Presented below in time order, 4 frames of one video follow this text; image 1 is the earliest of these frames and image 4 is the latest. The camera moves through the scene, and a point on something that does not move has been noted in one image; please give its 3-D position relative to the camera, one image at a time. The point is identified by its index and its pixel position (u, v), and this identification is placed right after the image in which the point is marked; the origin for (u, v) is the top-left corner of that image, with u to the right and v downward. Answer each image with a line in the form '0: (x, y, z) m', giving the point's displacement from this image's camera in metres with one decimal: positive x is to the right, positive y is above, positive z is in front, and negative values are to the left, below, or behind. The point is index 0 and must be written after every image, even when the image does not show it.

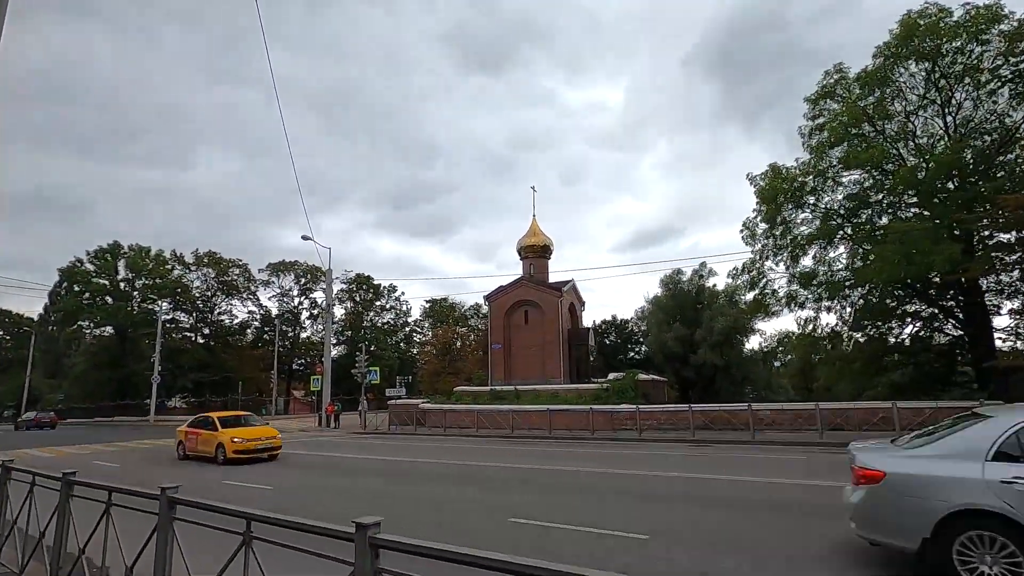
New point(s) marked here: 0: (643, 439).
0: (+4.4, -4.9, +17.2) m
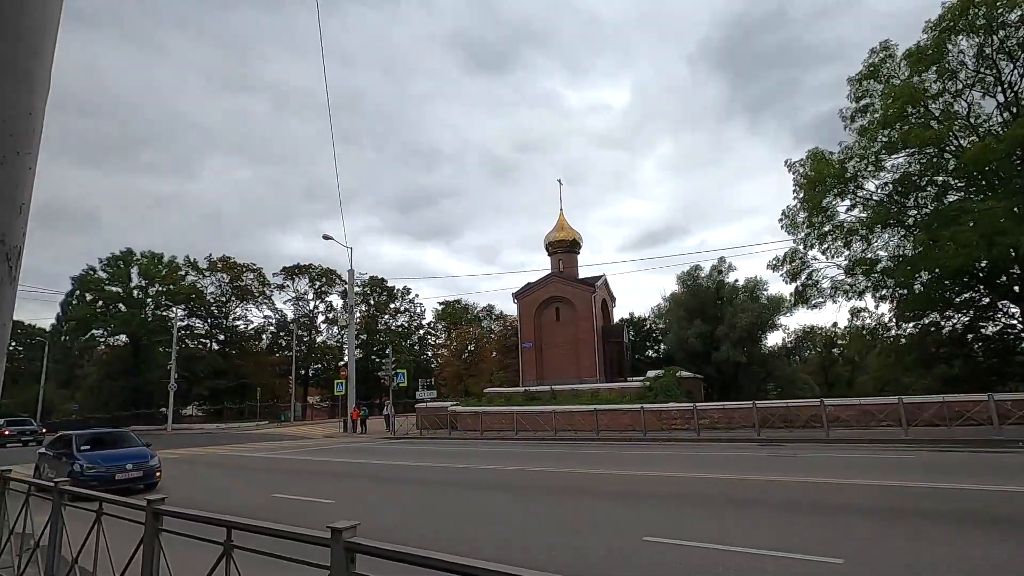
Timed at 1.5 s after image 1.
0: (+5.8, -4.6, +16.1) m
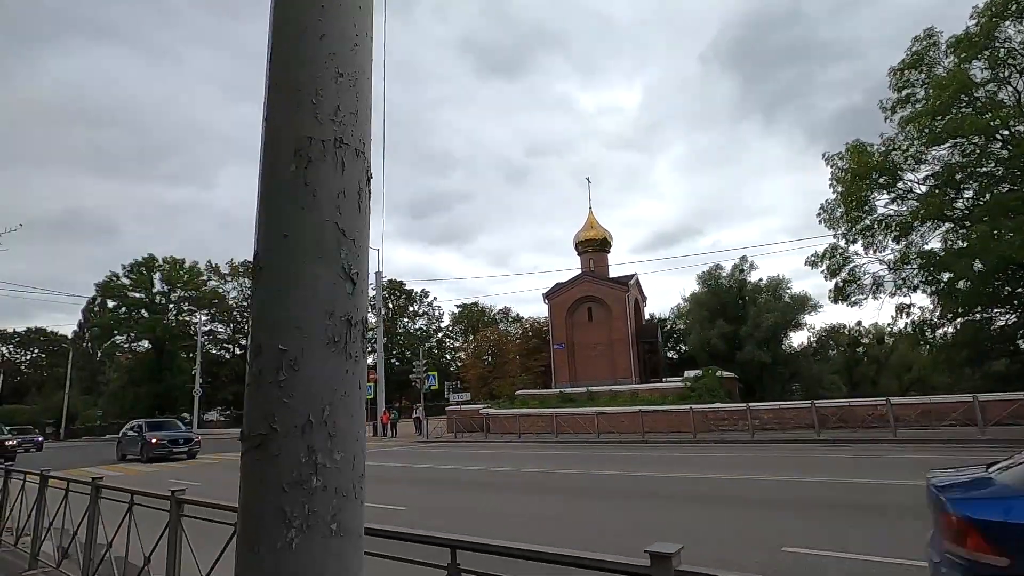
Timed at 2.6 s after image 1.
0: (+7.2, -4.5, +15.6) m
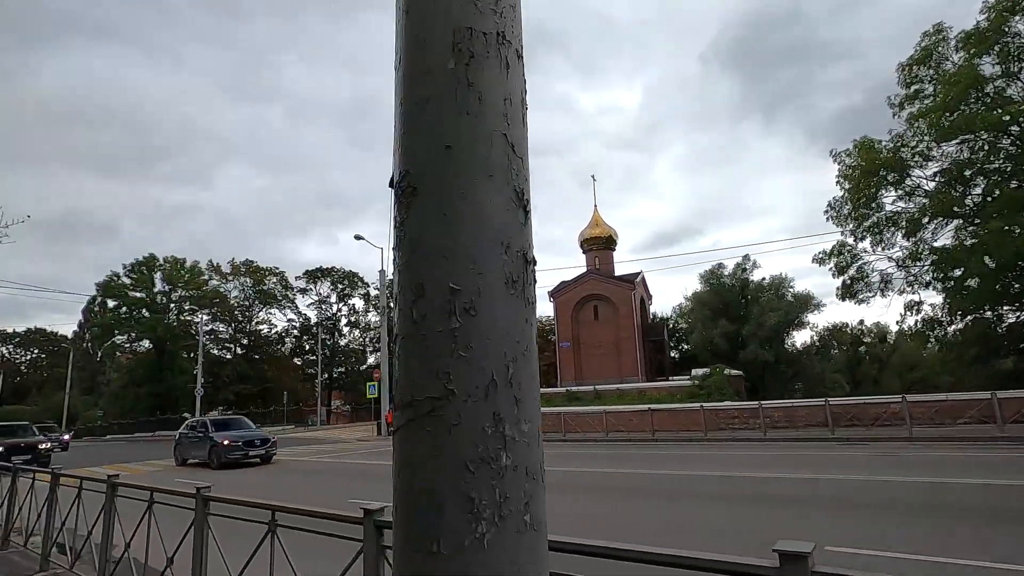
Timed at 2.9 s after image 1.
0: (+7.4, -4.4, +15.4) m
